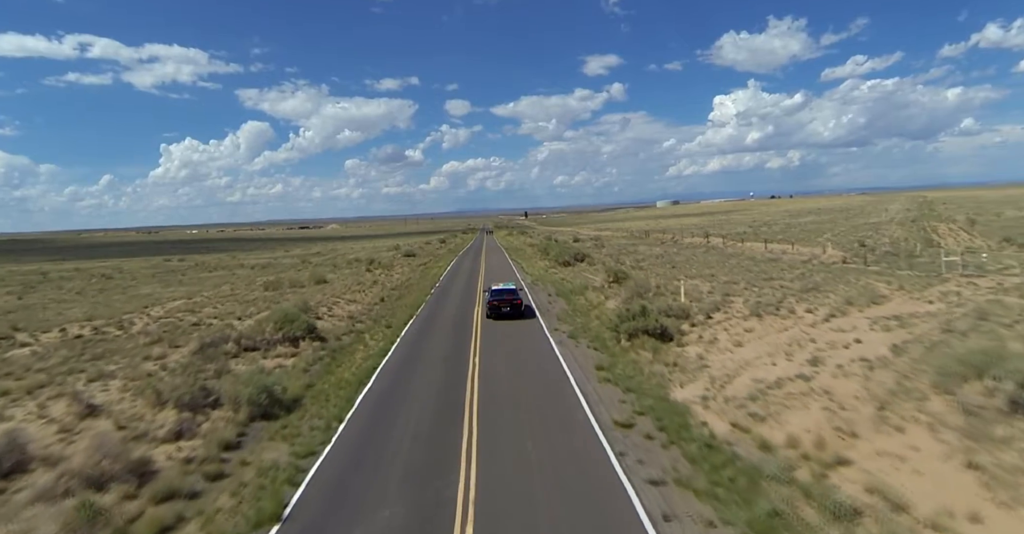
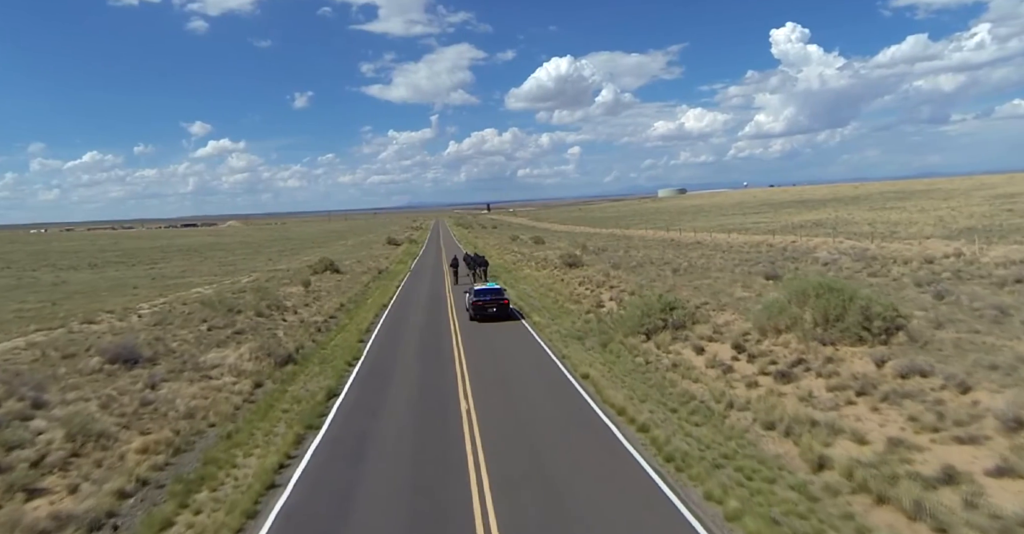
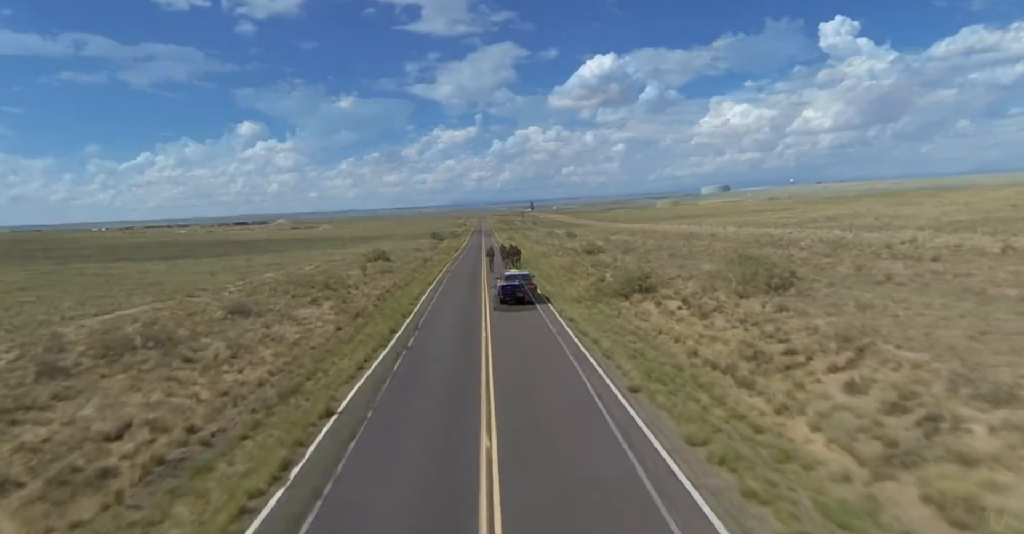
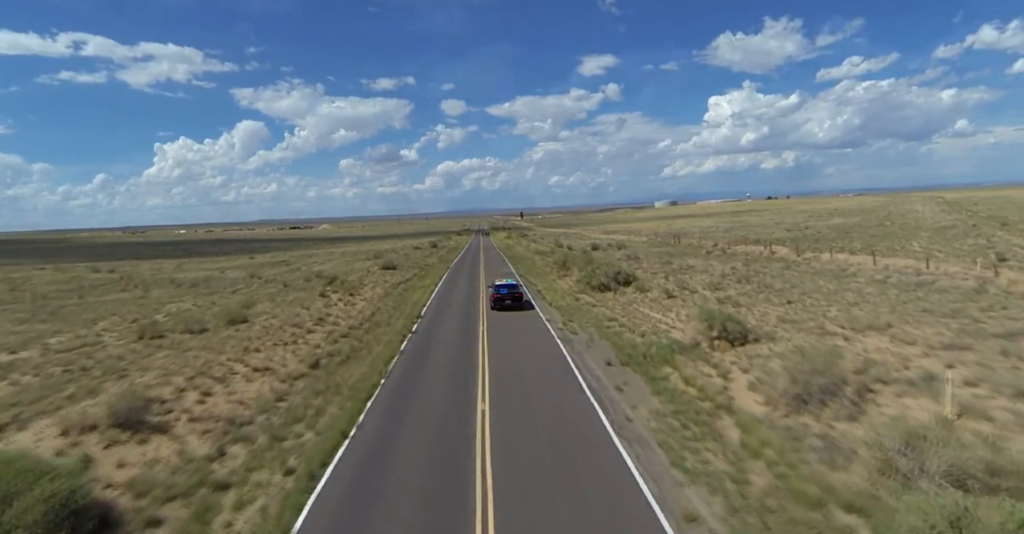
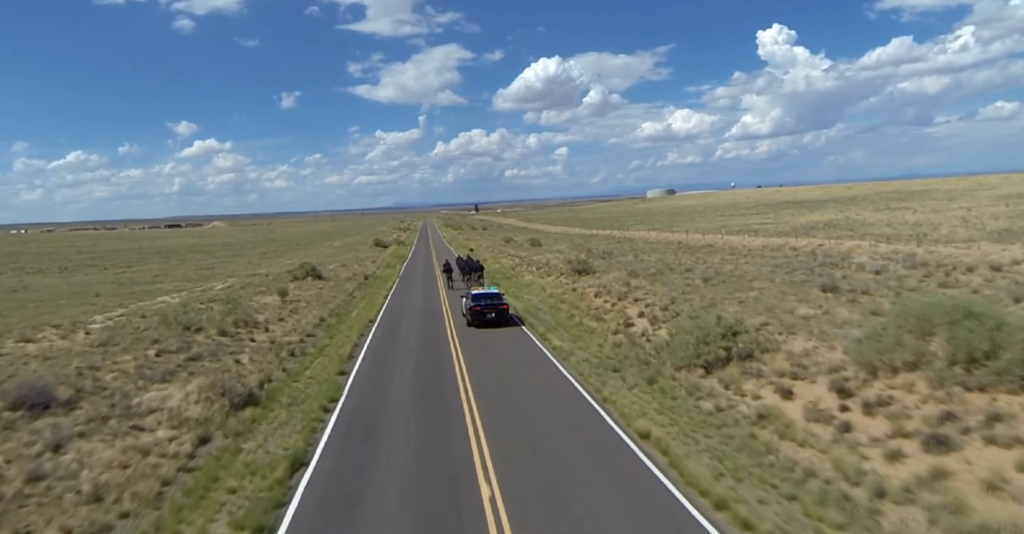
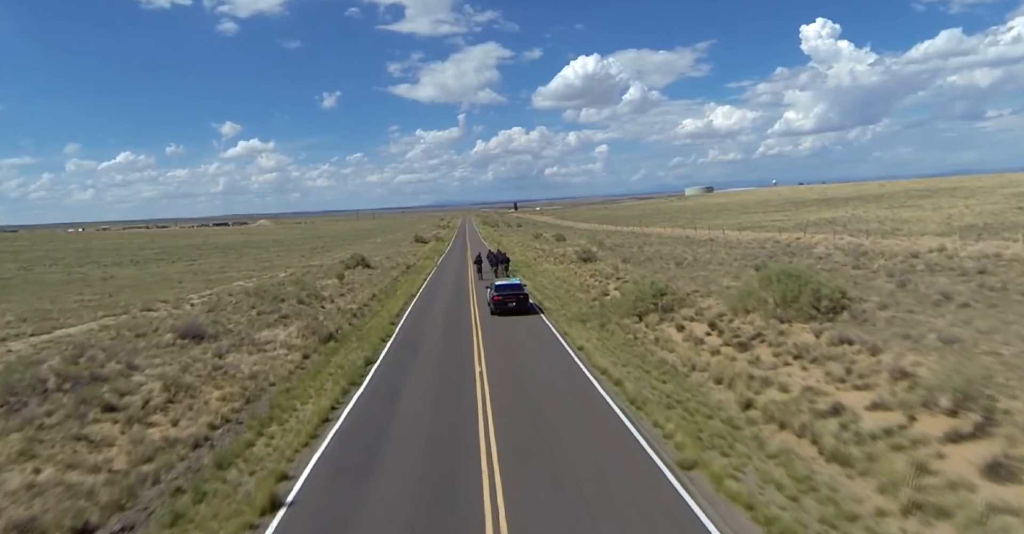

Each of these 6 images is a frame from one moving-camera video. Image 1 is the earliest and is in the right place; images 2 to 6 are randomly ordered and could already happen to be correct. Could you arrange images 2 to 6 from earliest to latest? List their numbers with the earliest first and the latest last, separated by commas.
4, 3, 6, 2, 5
